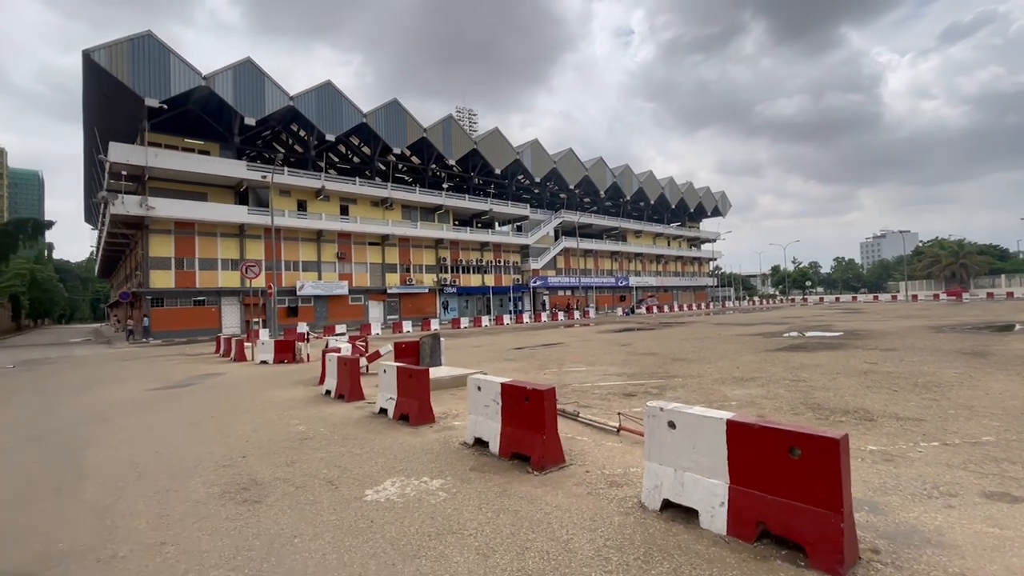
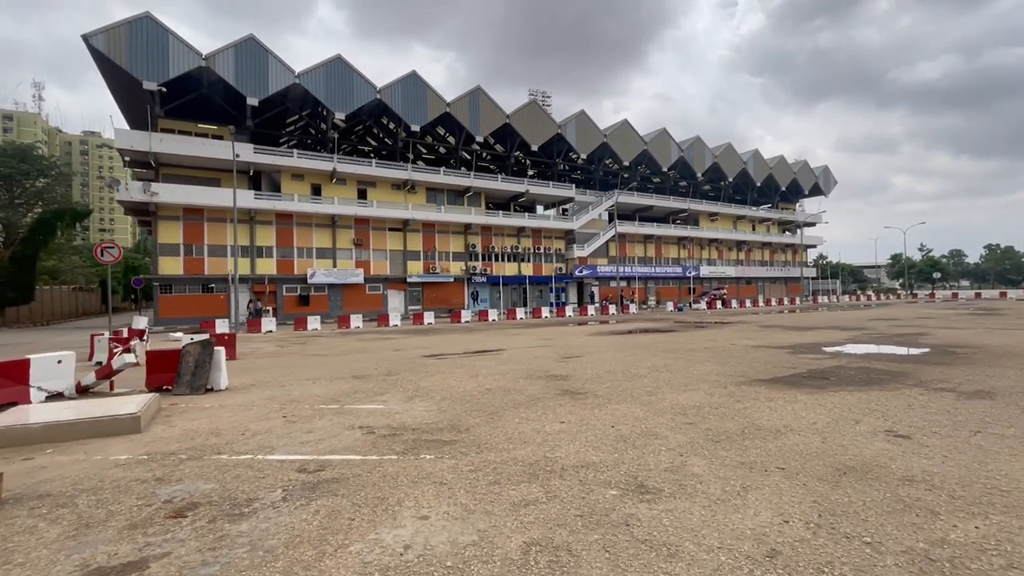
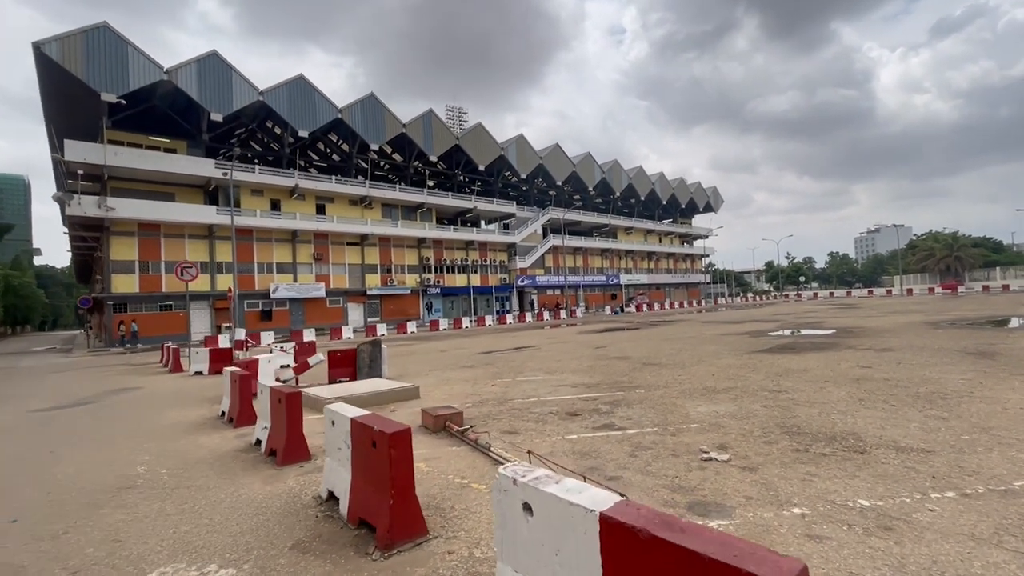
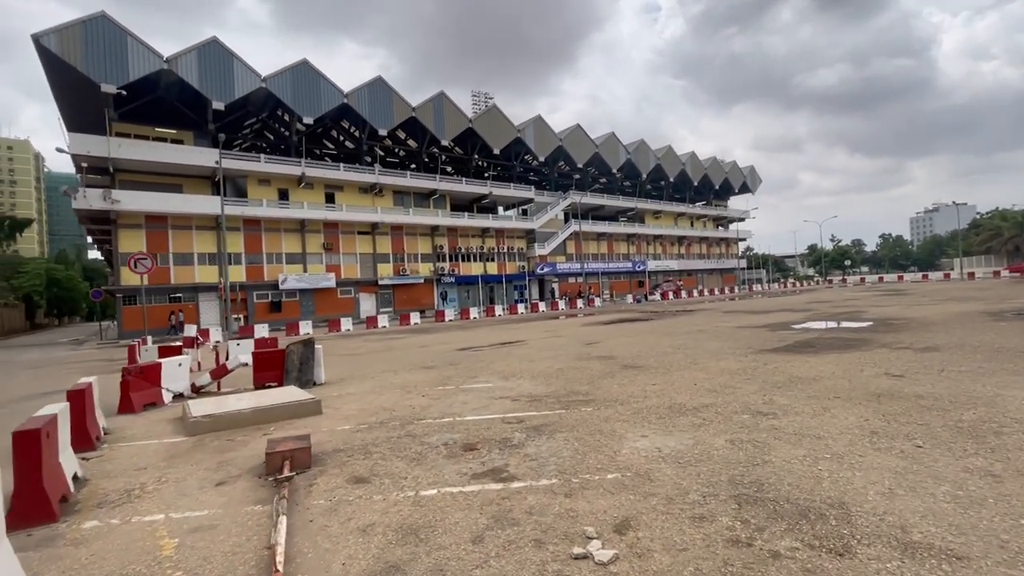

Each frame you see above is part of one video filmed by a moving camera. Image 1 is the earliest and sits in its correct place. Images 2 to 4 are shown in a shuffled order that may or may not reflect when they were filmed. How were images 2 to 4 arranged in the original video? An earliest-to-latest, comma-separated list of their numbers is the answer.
3, 4, 2
